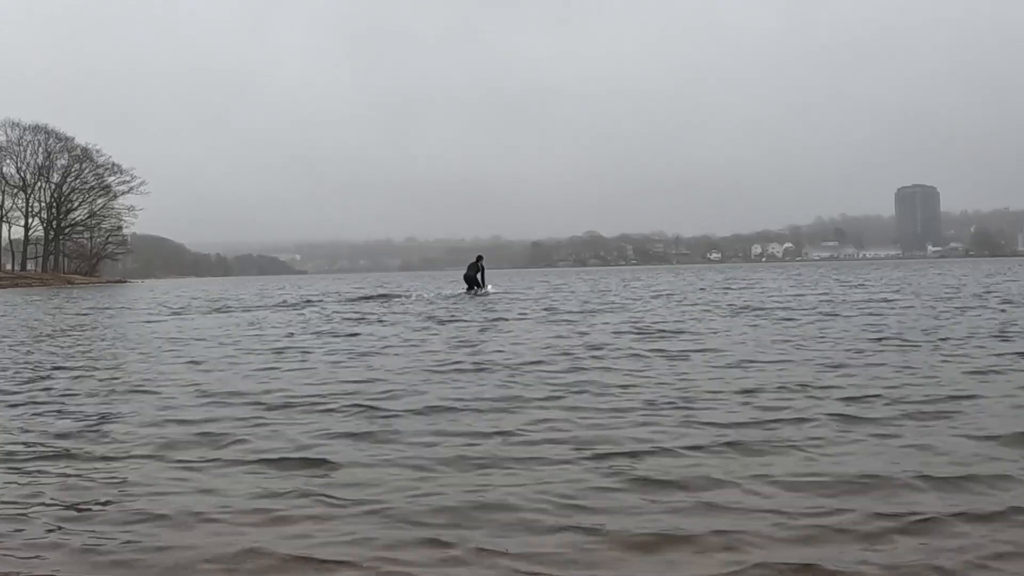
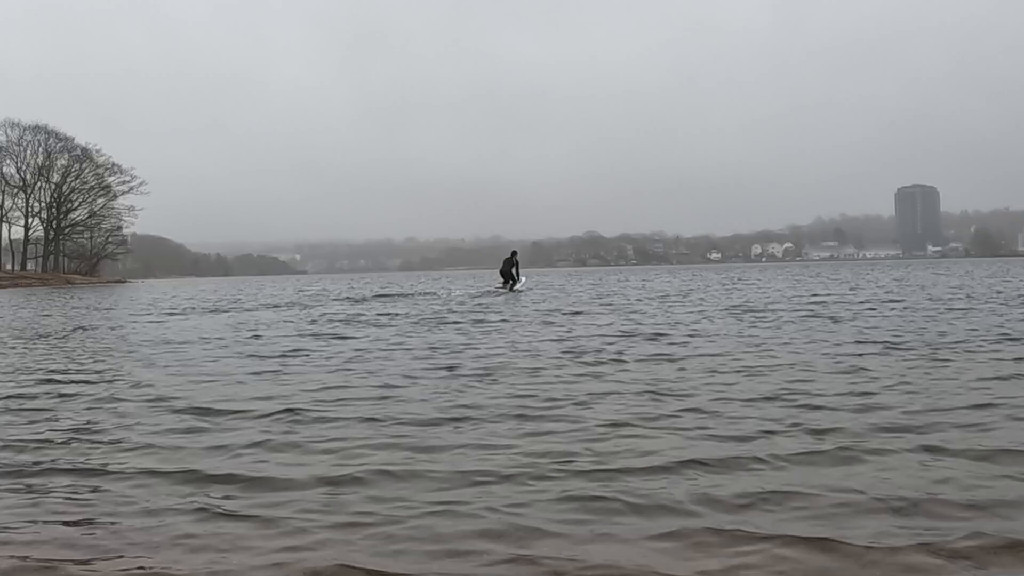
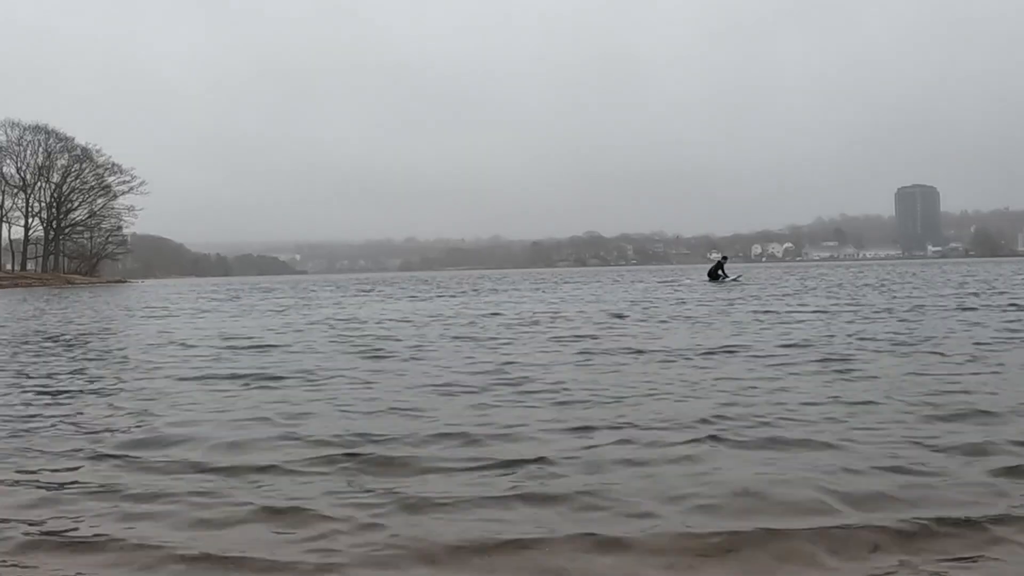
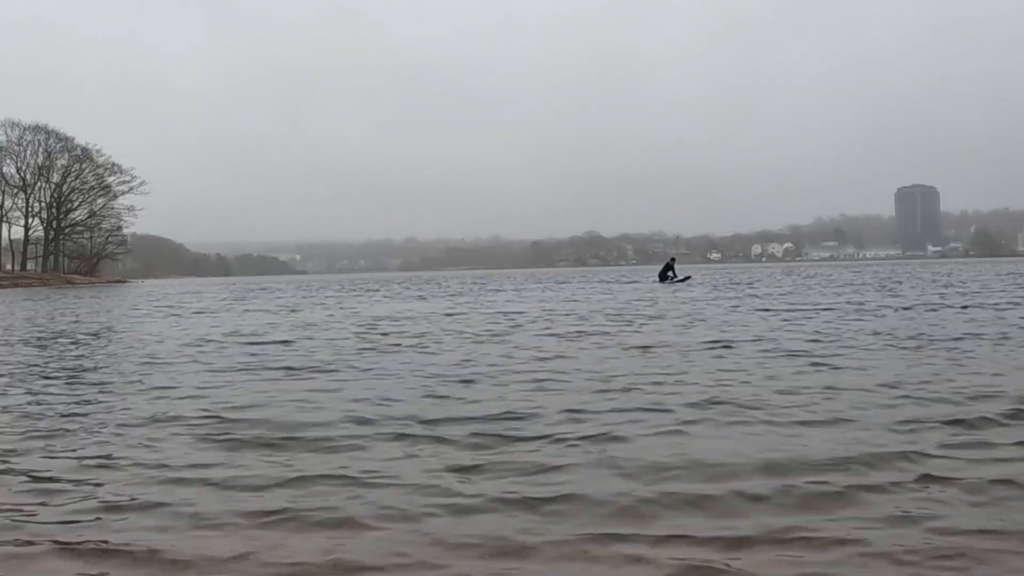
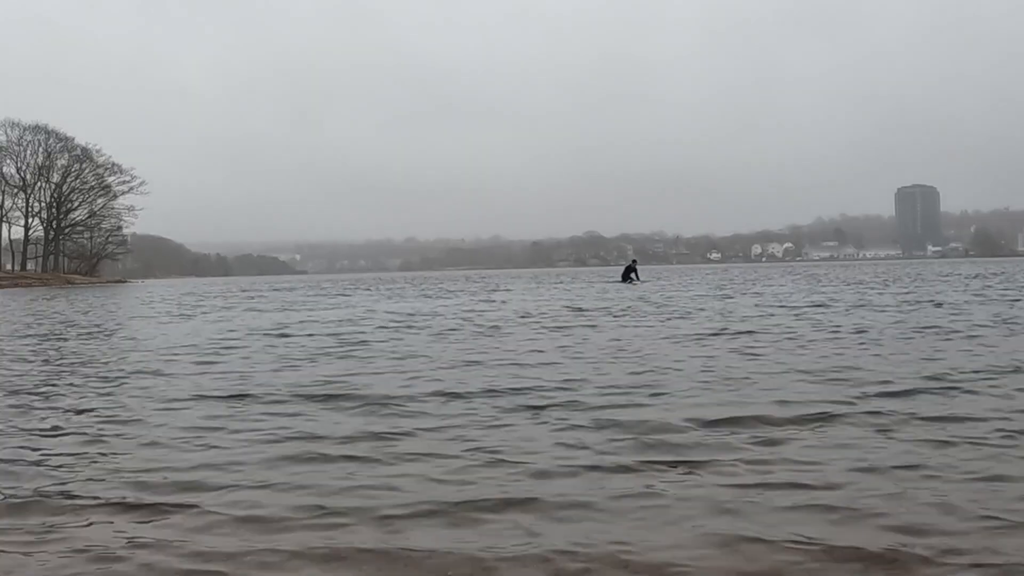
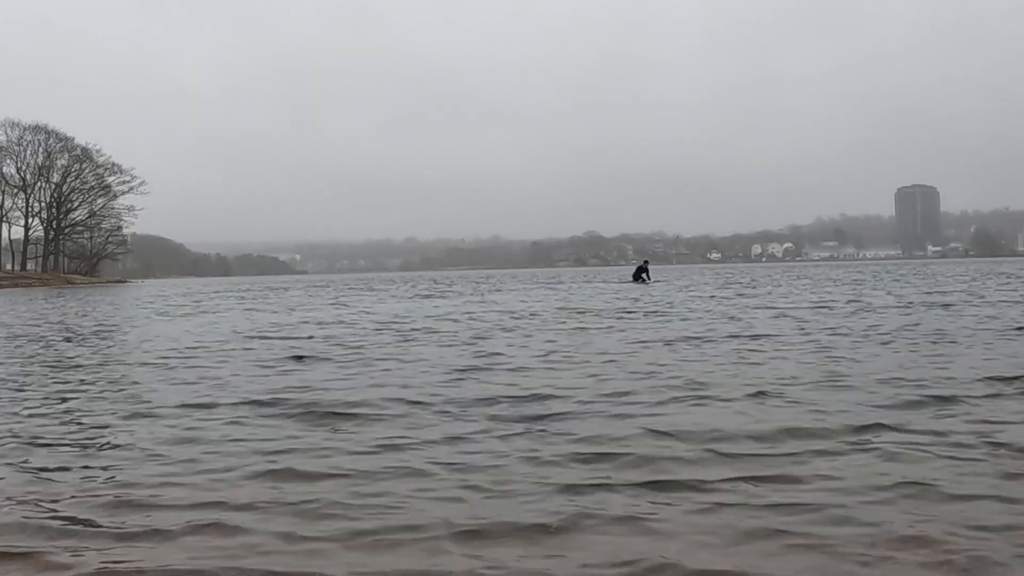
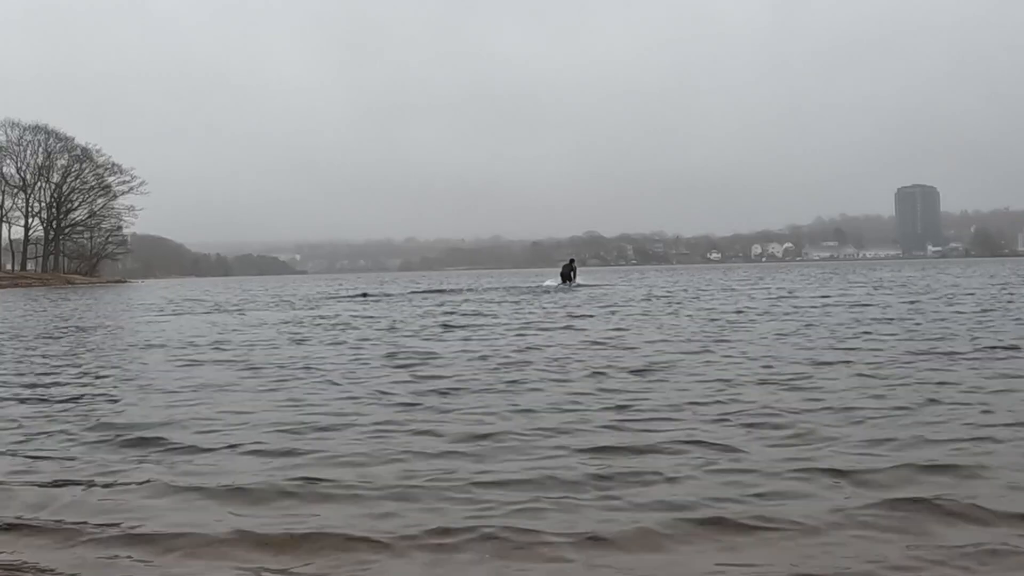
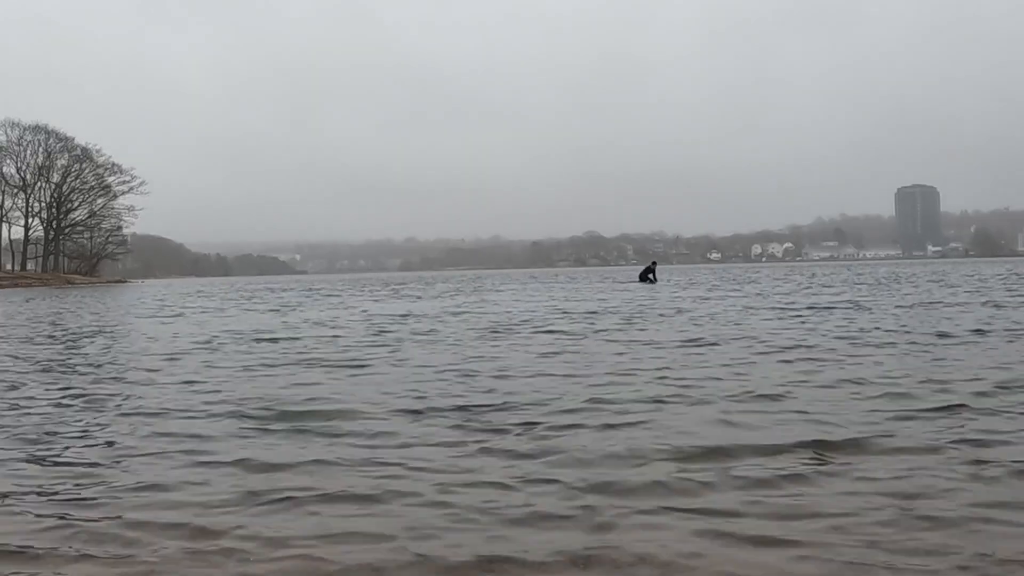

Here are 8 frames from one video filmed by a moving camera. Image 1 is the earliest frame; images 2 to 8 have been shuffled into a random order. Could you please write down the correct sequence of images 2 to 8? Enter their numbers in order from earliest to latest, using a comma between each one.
2, 7, 5, 6, 8, 4, 3
